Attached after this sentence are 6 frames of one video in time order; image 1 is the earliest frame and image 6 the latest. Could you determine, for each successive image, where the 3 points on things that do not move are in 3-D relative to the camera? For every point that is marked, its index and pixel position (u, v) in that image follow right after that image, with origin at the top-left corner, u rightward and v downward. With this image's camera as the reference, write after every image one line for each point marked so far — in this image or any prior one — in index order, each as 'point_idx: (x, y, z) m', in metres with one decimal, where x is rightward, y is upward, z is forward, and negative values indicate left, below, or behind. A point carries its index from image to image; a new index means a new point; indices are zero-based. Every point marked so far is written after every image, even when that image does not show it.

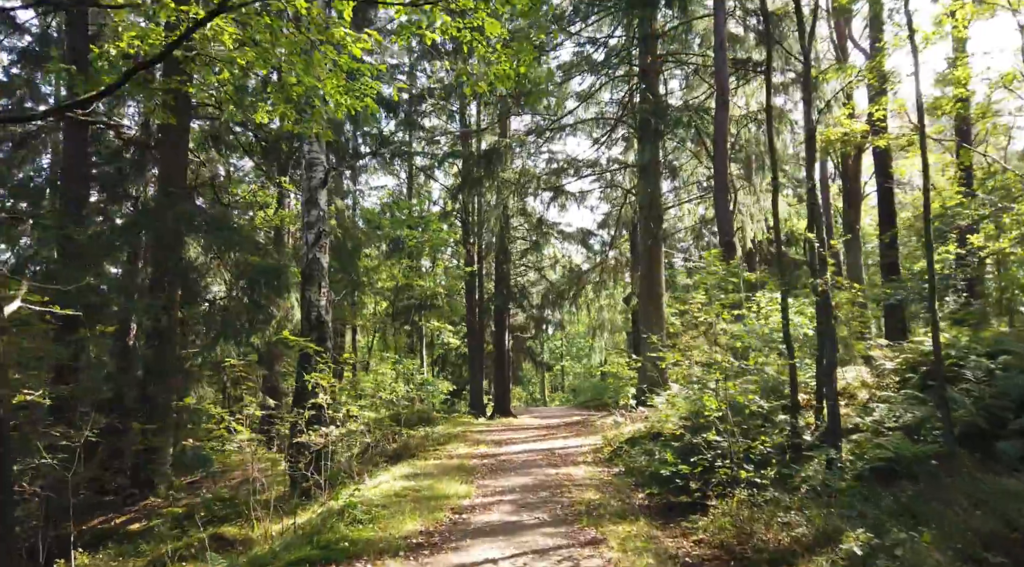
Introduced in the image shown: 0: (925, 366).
0: (+5.6, -1.1, +10.2) m
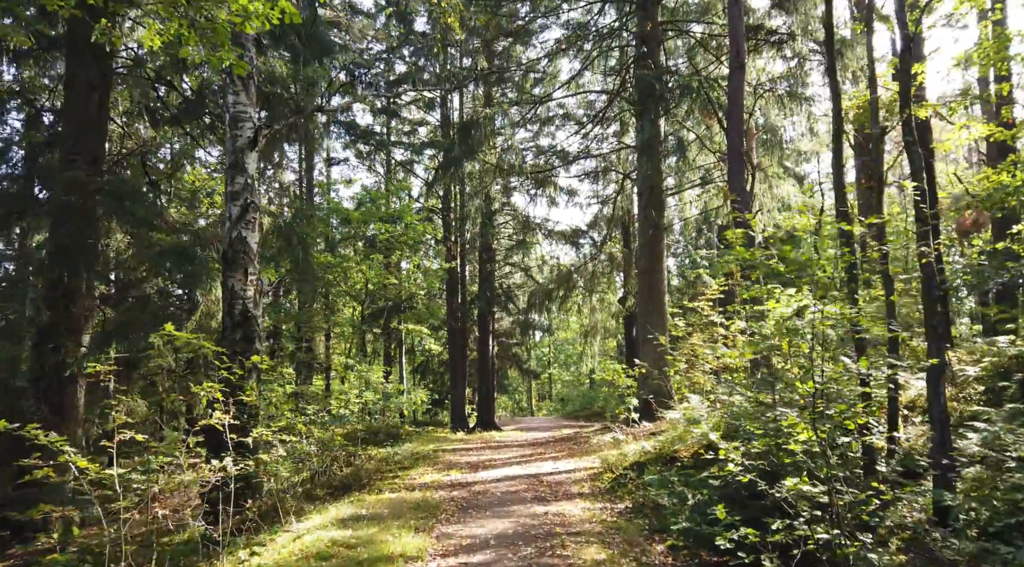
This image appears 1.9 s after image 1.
0: (+5.3, -1.0, +8.3) m
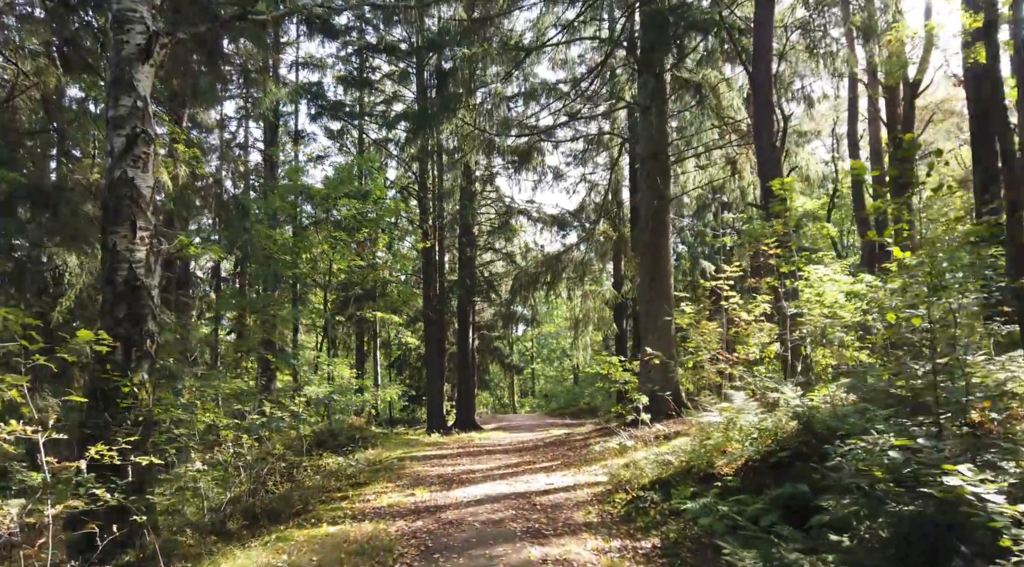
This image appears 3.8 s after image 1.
0: (+5.2, -0.7, +6.4) m
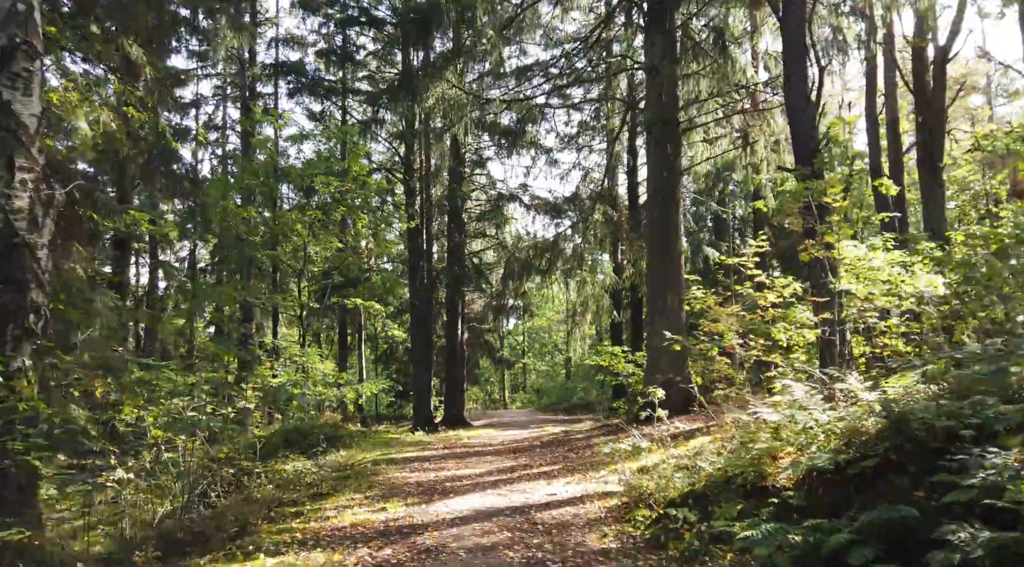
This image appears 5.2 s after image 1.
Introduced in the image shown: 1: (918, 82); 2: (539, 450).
0: (+5.1, -0.4, +5.2) m
1: (+7.0, +3.5, +13.3) m
2: (+0.4, -2.3, +10.9) m
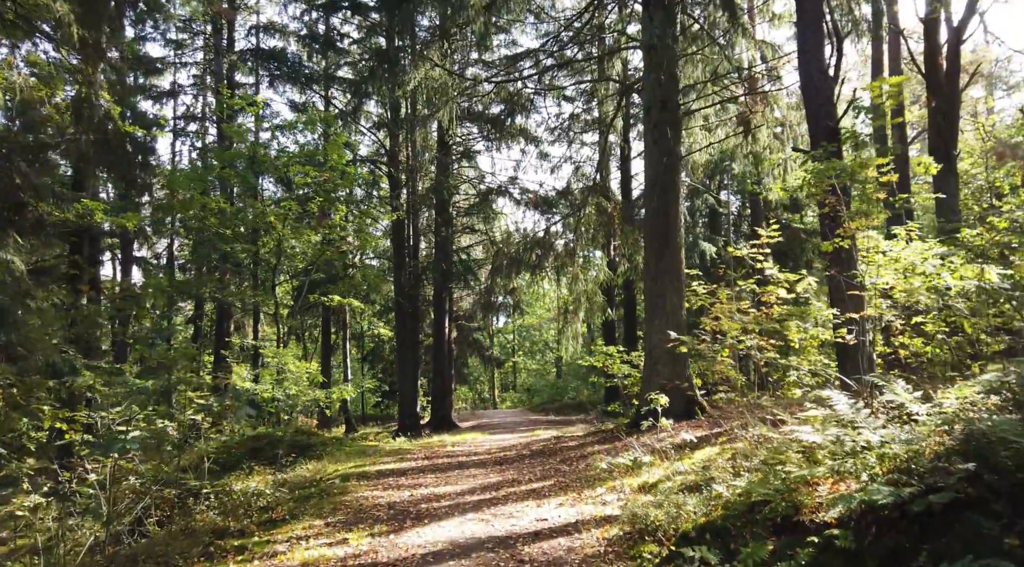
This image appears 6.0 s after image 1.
0: (+5.0, -0.4, +4.4) m
1: (+6.8, +3.6, +12.6) m
2: (+0.2, -2.3, +10.1) m
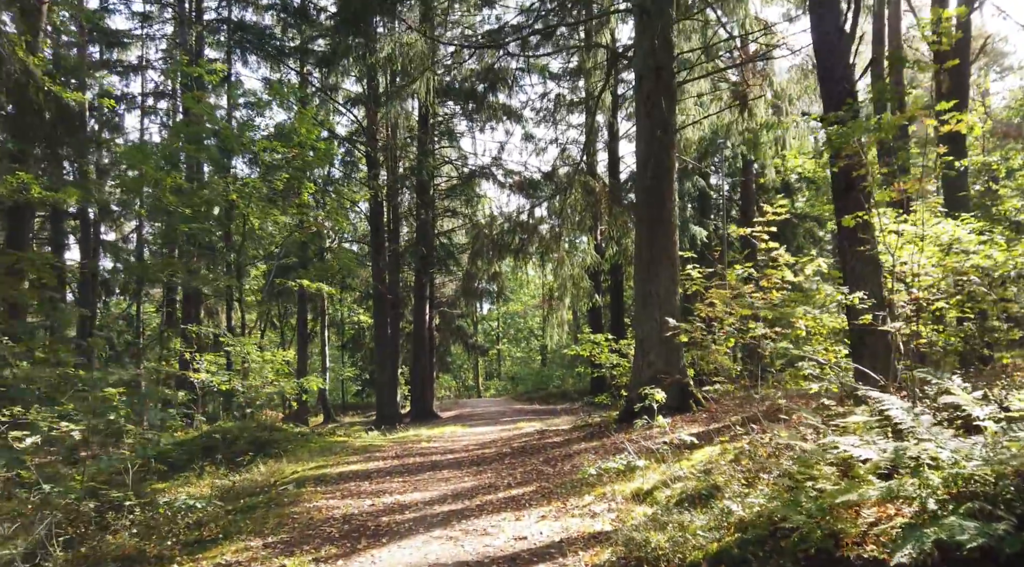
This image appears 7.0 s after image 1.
0: (+4.9, -0.3, +3.7) m
1: (+6.6, +3.8, +11.8) m
2: (0.0, -2.1, +9.3) m
